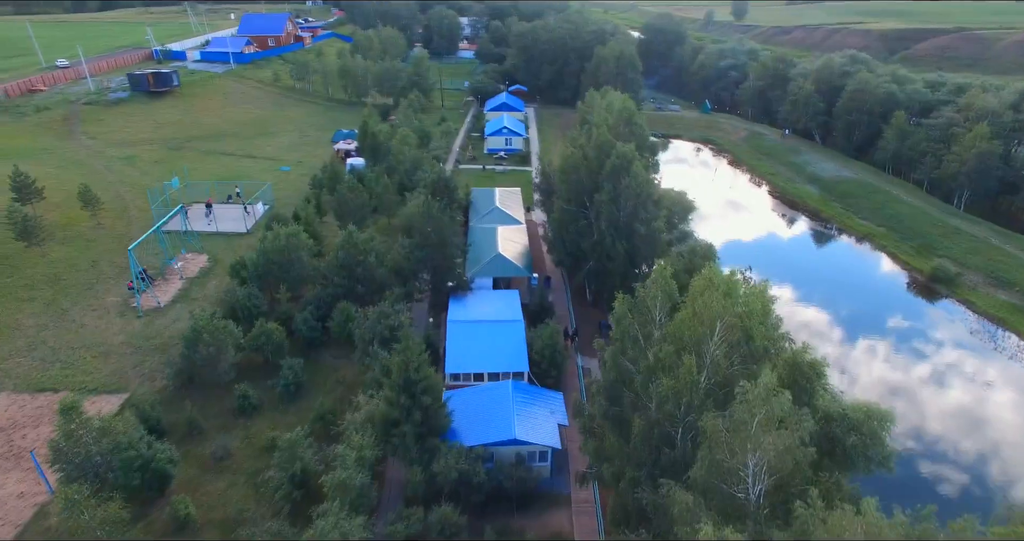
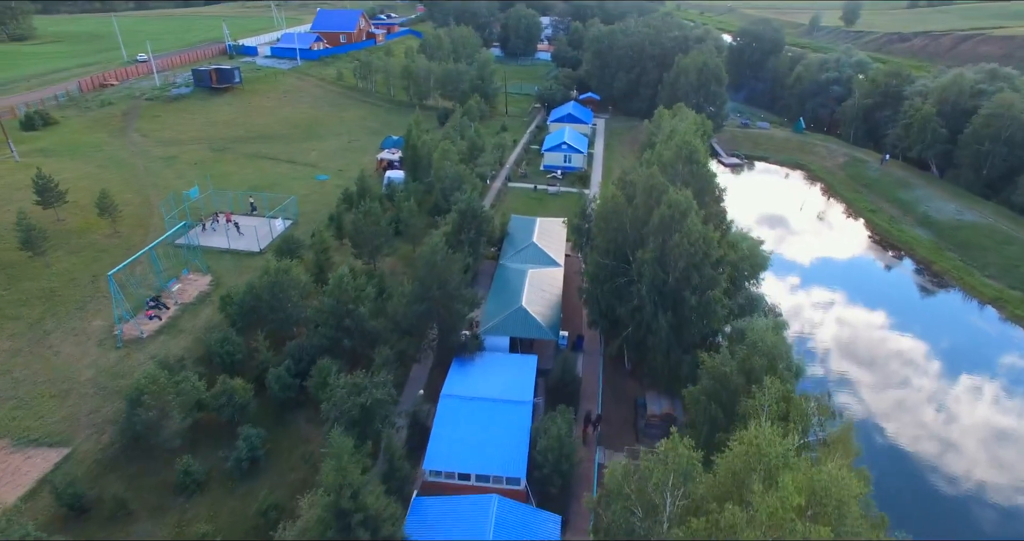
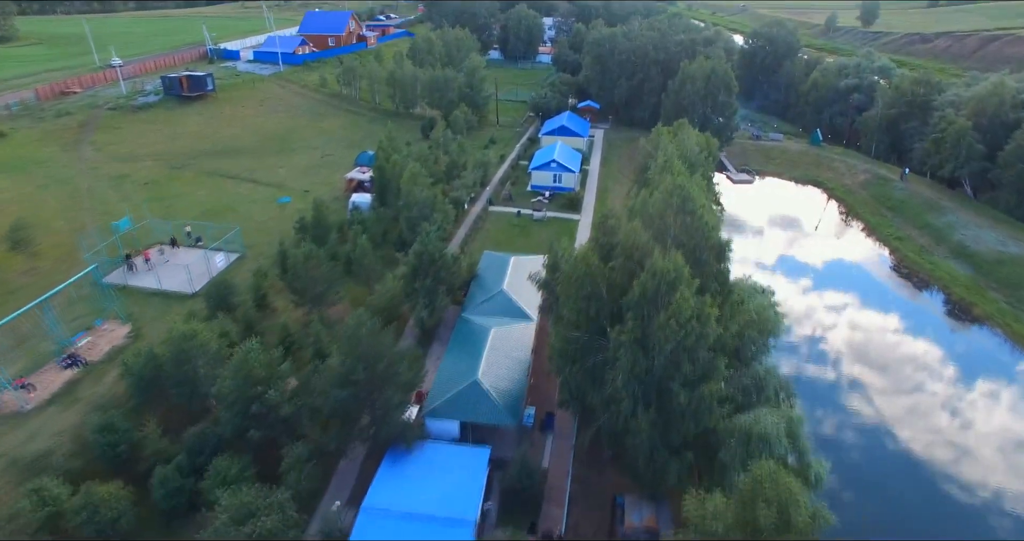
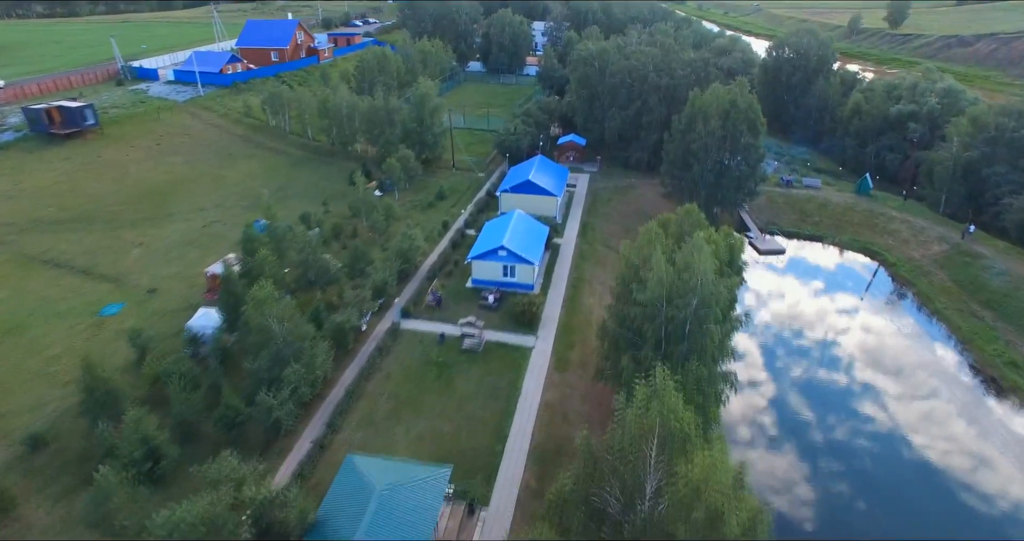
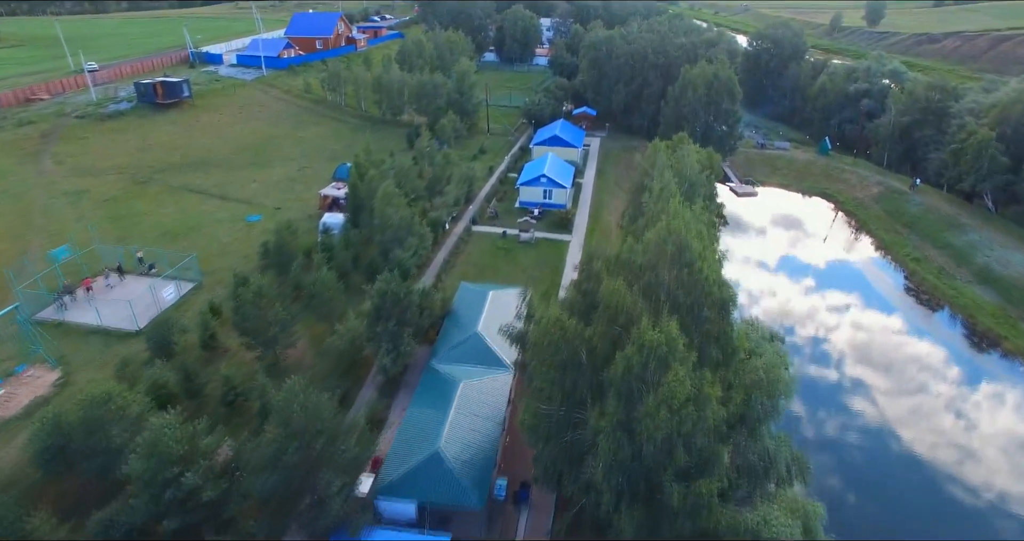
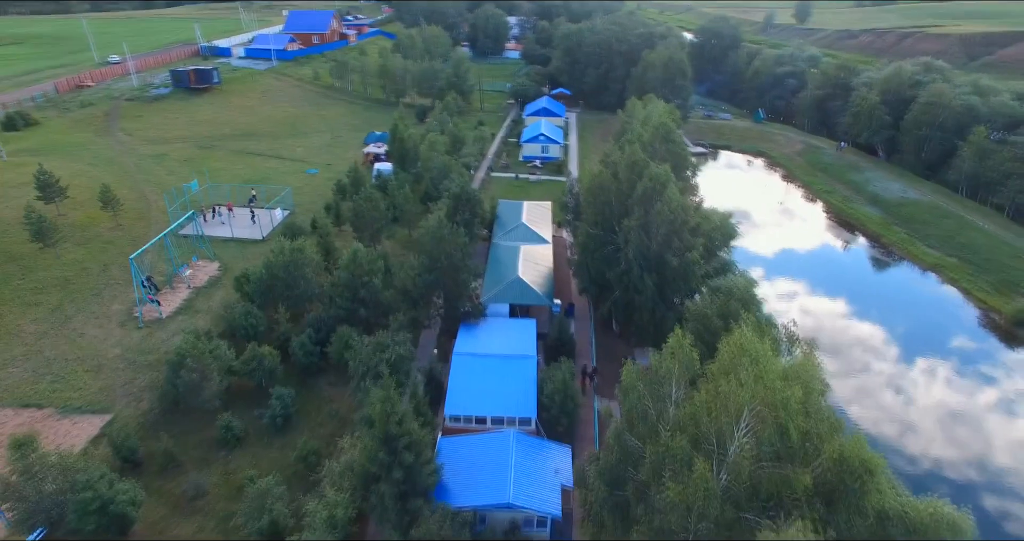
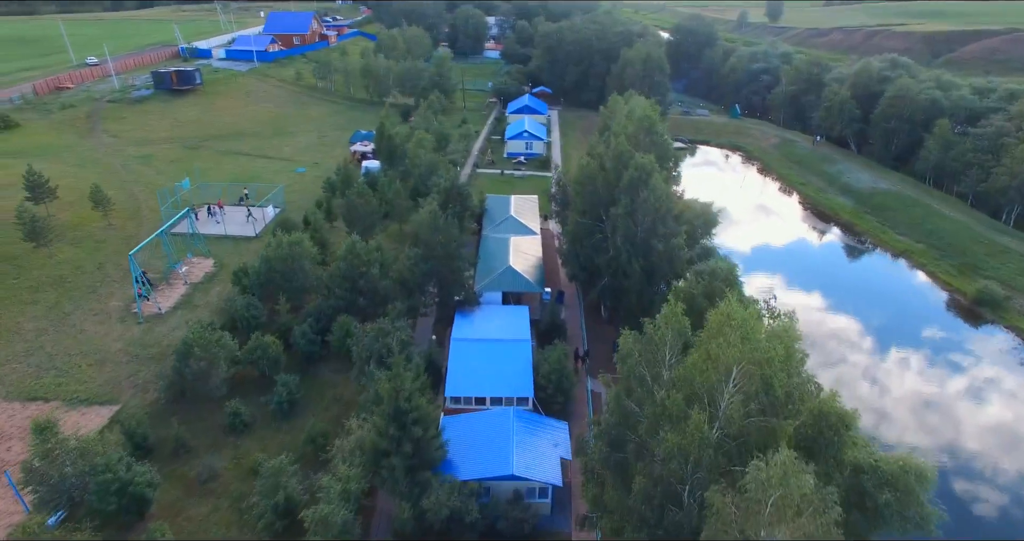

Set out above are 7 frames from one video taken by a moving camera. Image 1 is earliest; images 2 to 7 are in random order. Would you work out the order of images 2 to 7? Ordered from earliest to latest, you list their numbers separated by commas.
7, 6, 2, 3, 5, 4
